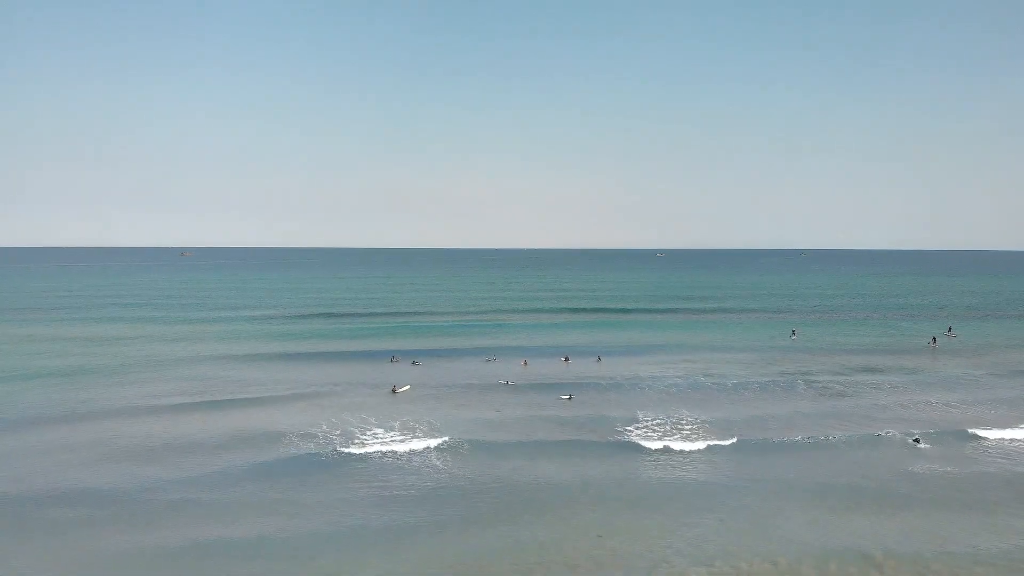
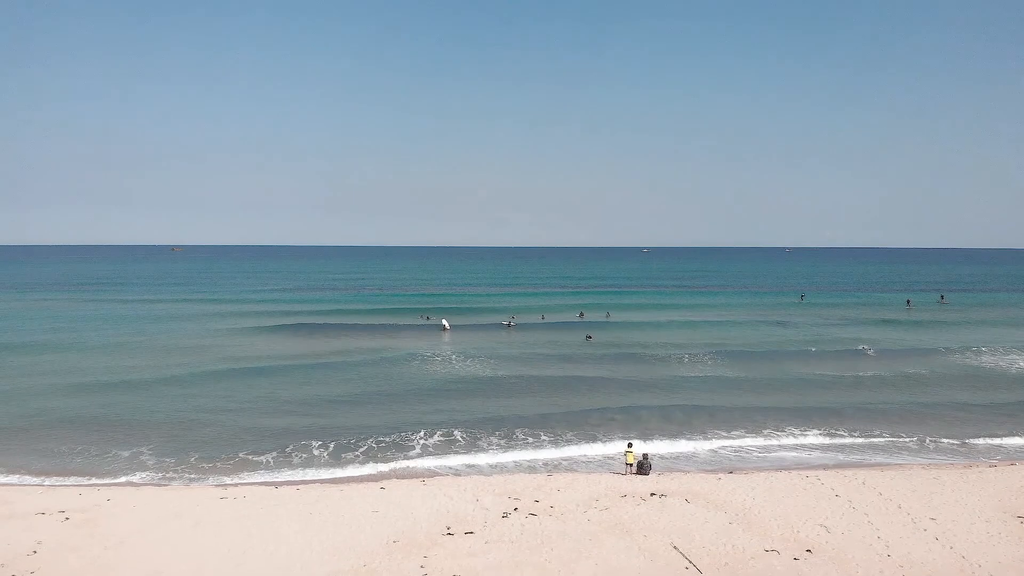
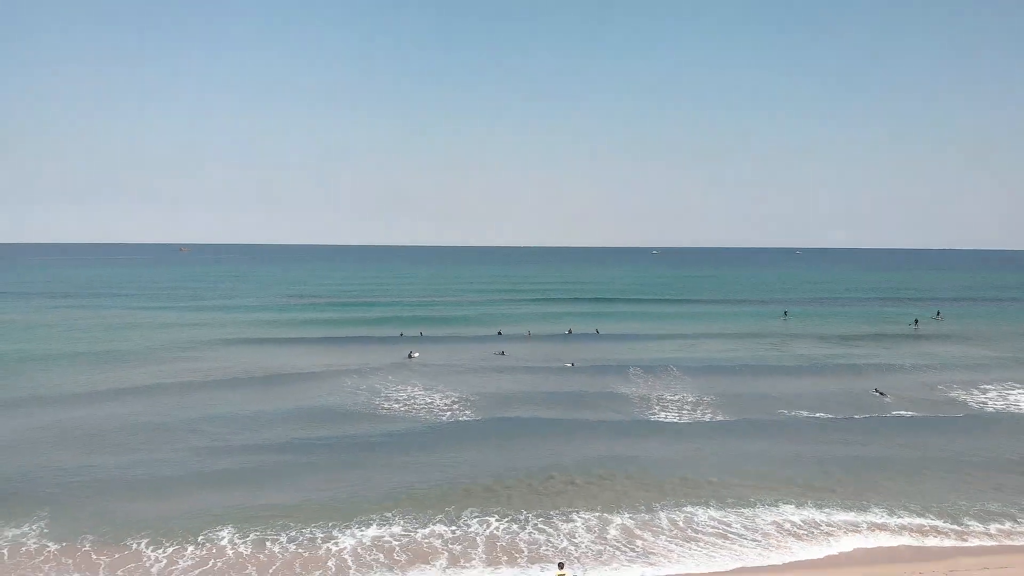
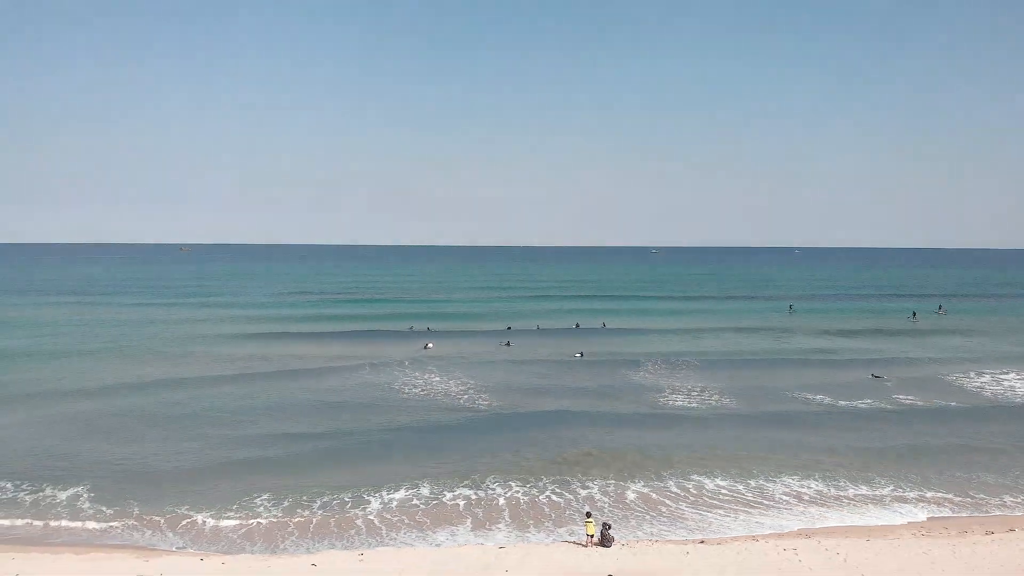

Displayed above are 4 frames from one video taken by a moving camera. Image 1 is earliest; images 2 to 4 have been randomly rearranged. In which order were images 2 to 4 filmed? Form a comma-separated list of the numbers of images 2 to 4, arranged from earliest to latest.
3, 4, 2
